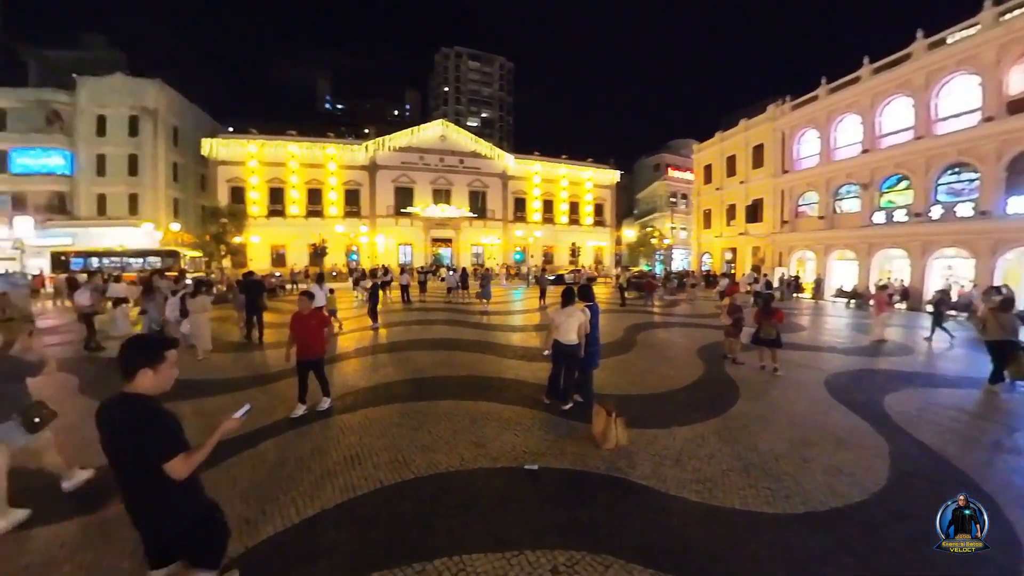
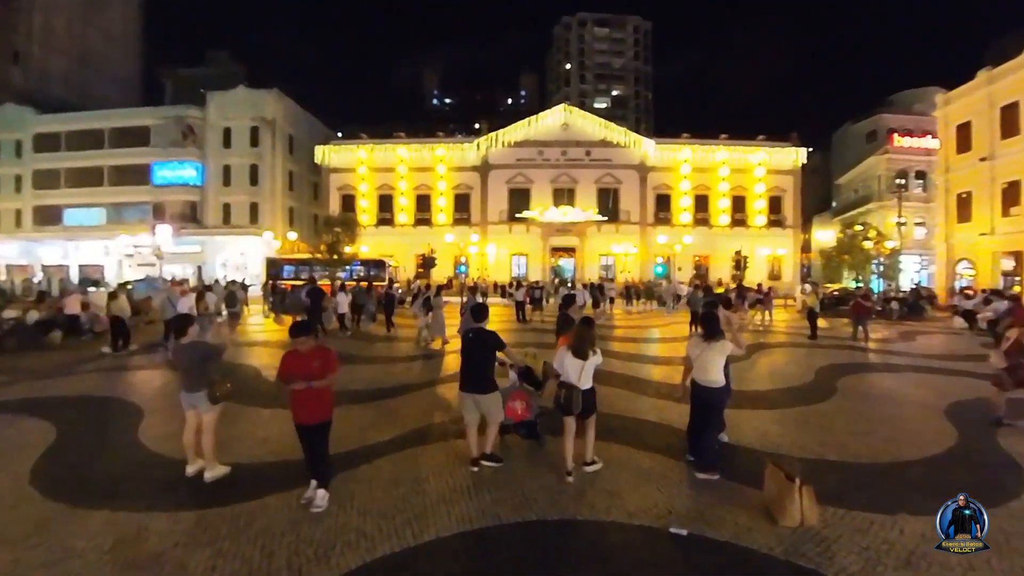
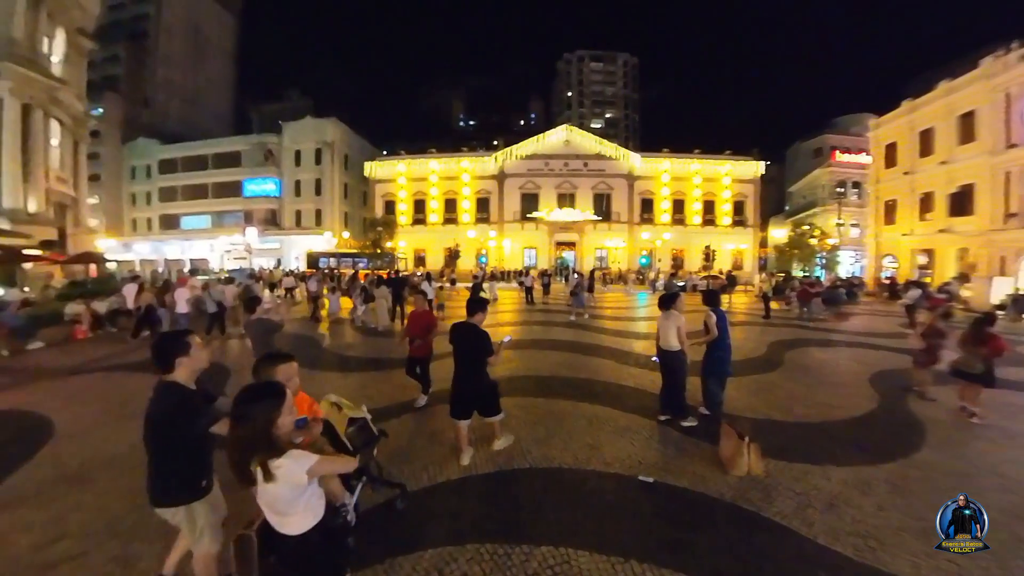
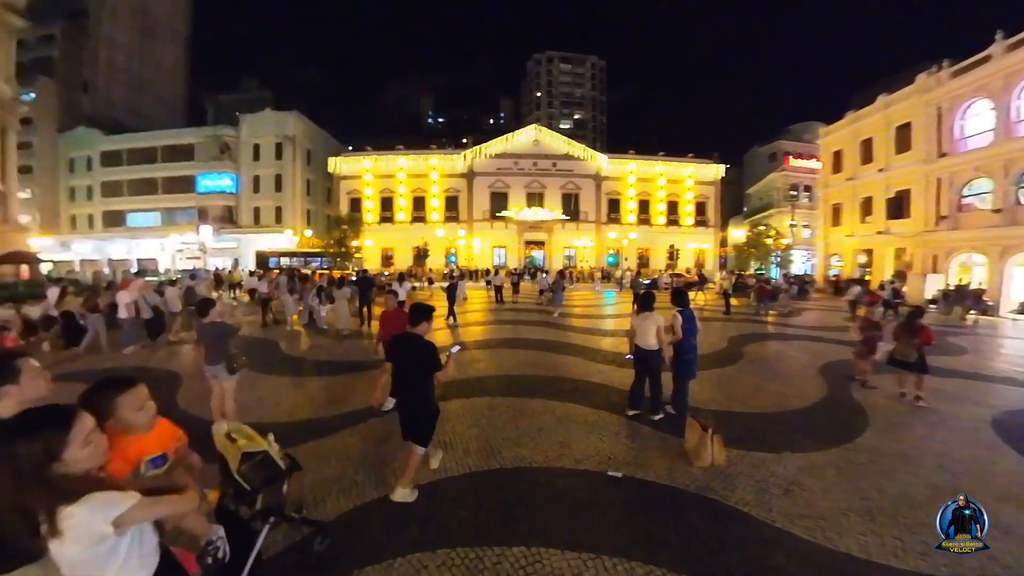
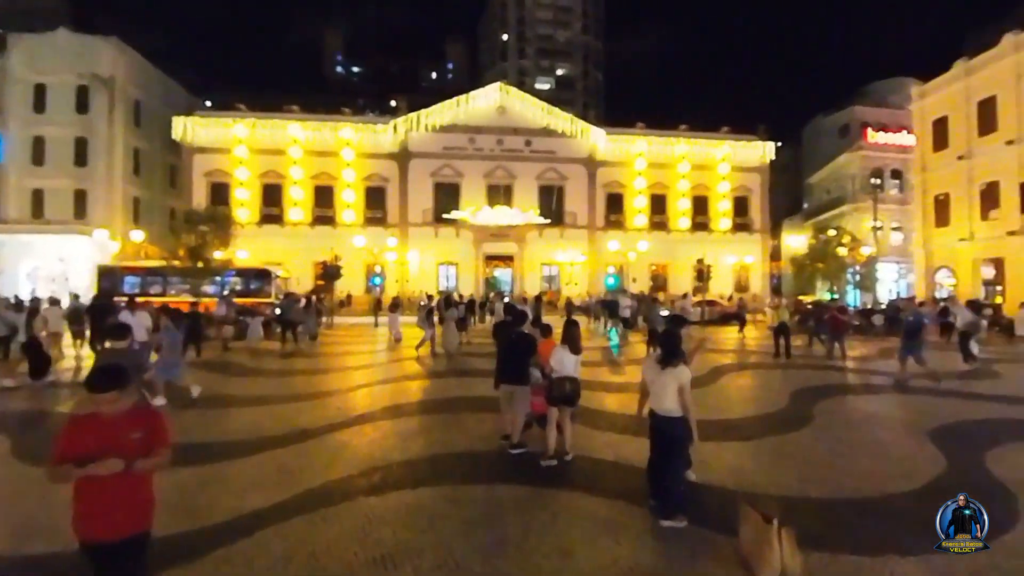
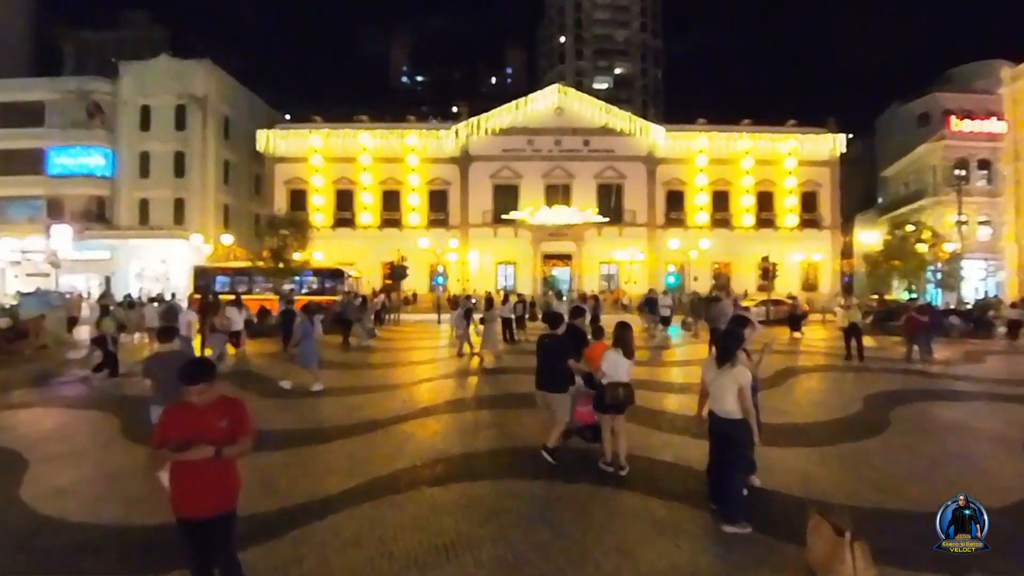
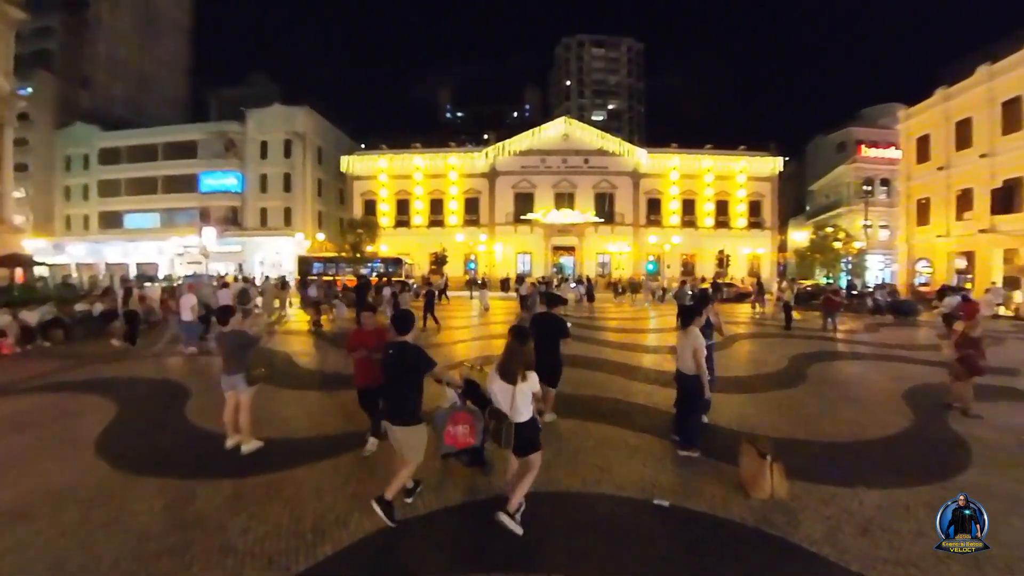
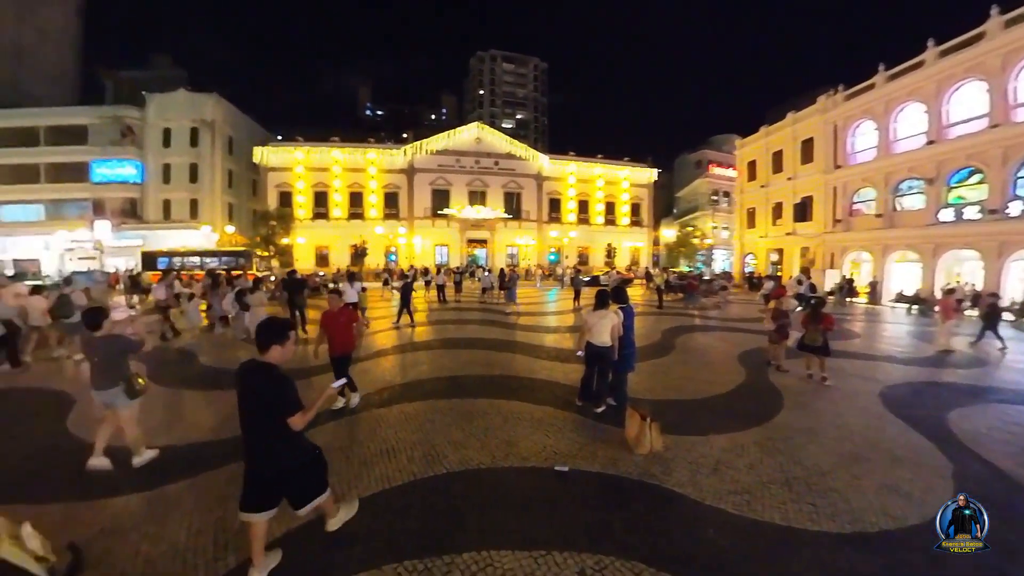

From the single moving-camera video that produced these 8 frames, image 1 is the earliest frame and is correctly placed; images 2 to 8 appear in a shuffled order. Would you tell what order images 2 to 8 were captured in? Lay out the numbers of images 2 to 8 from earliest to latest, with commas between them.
8, 4, 3, 7, 2, 6, 5
